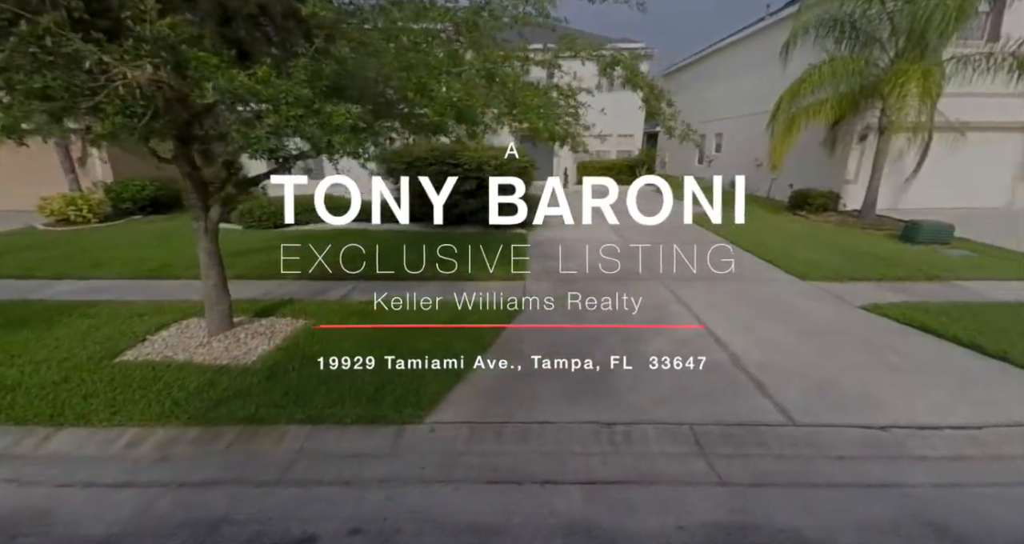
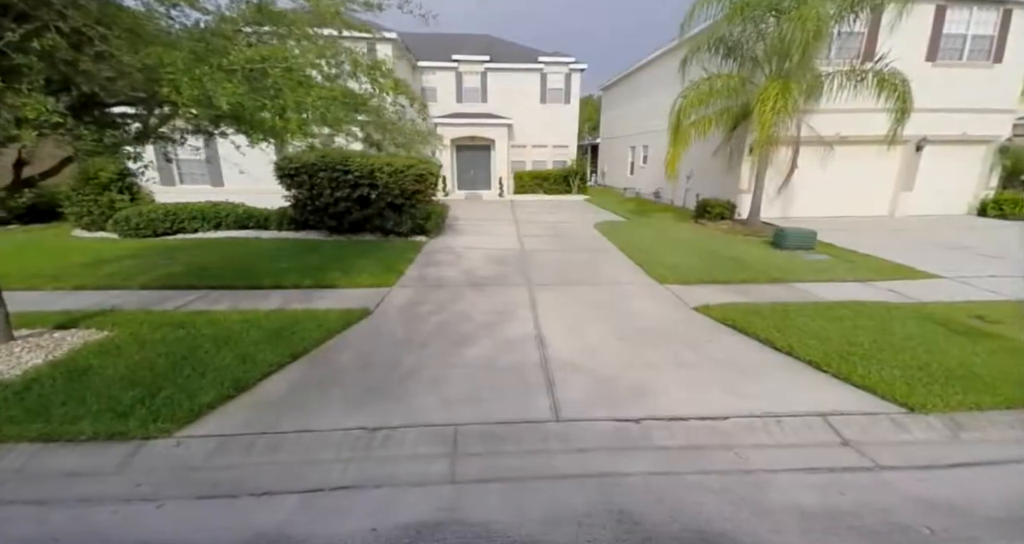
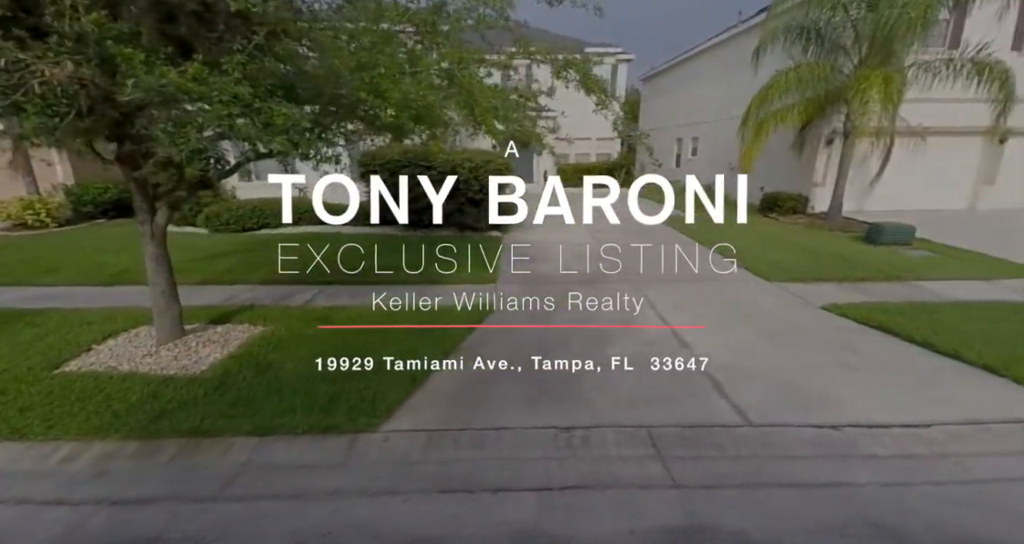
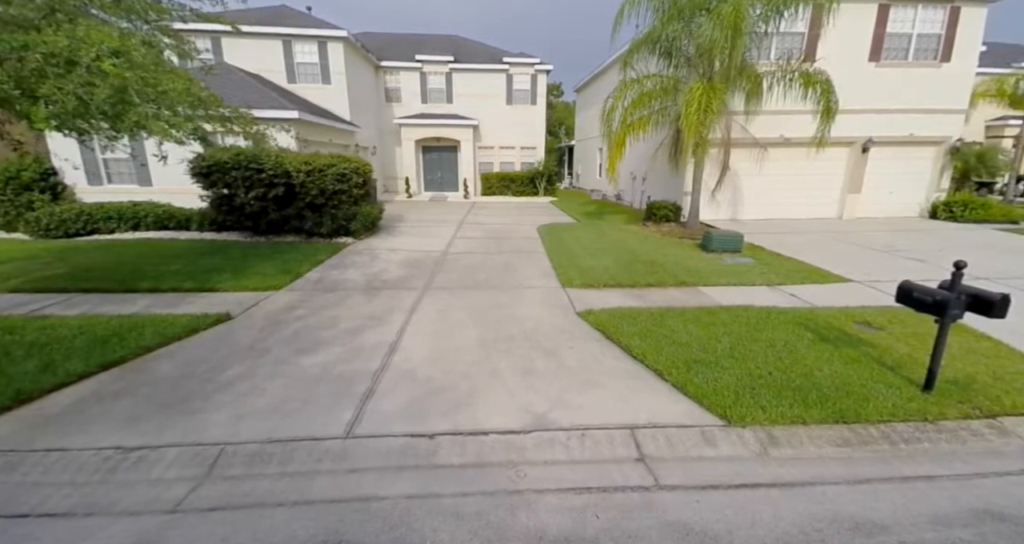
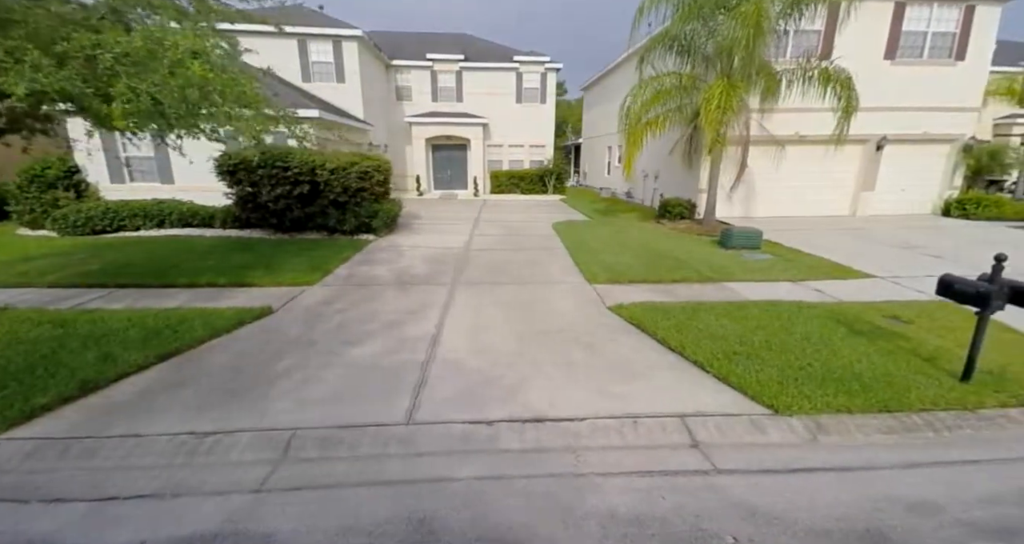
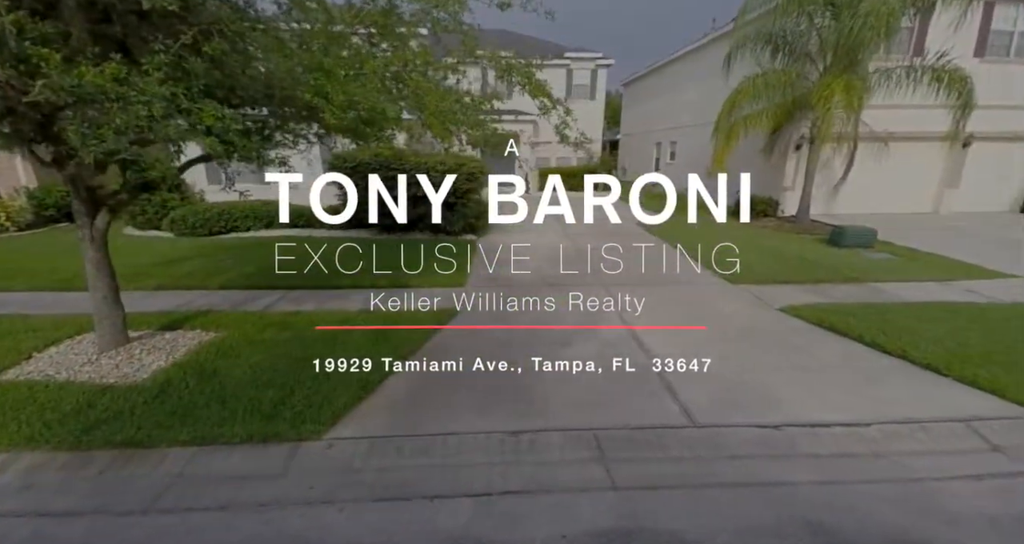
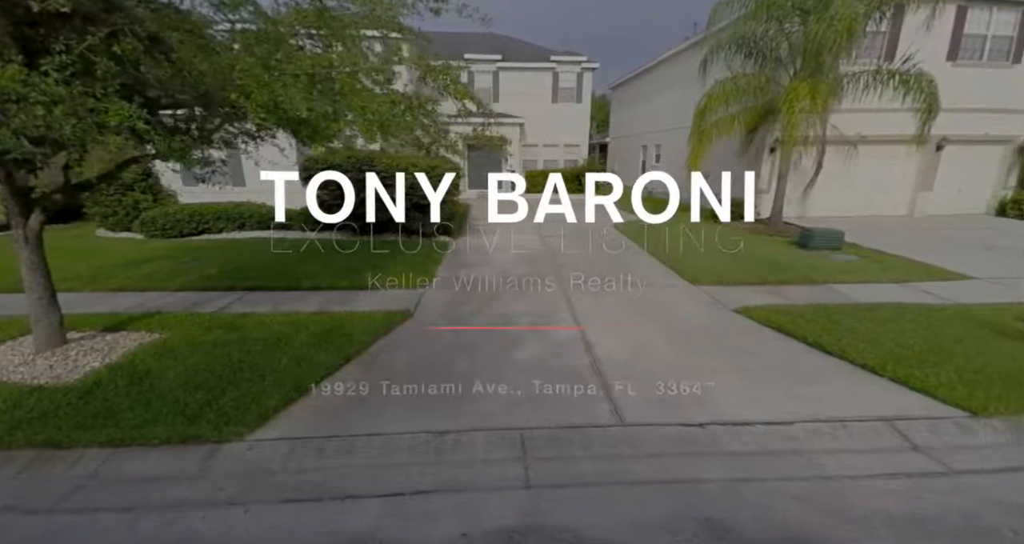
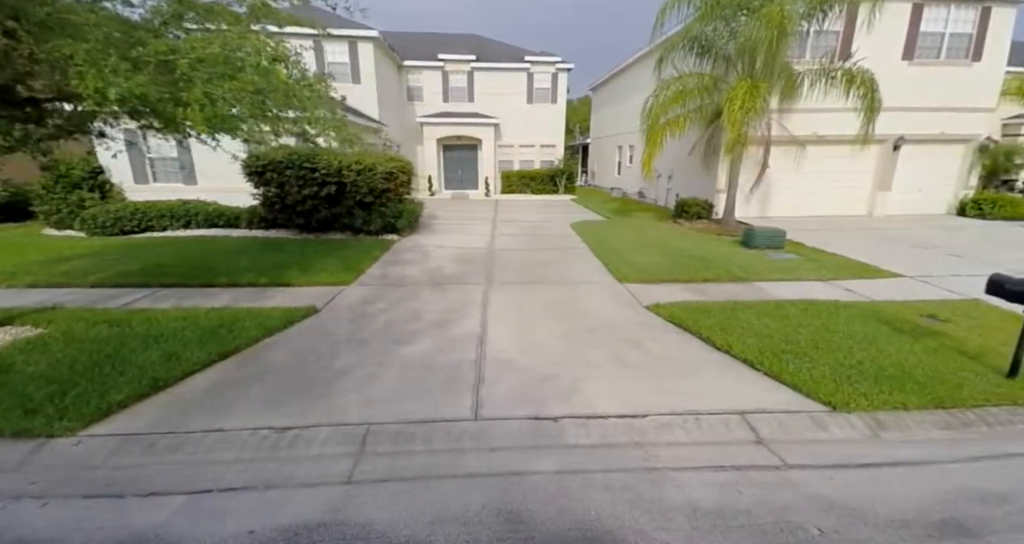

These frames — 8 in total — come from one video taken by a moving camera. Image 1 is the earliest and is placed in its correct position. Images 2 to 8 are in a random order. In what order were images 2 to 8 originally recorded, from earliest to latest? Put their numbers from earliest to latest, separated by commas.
3, 6, 7, 2, 8, 5, 4
